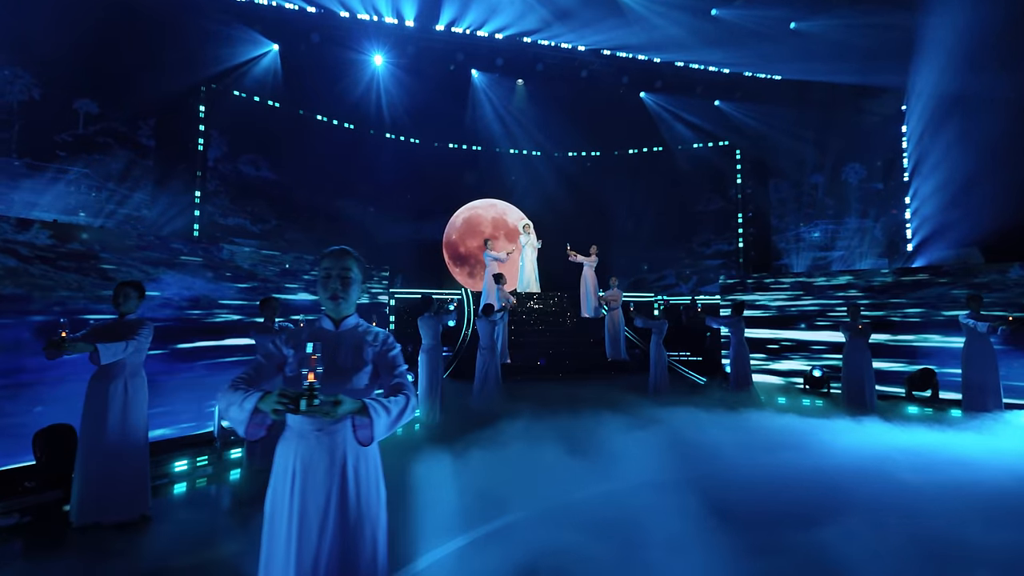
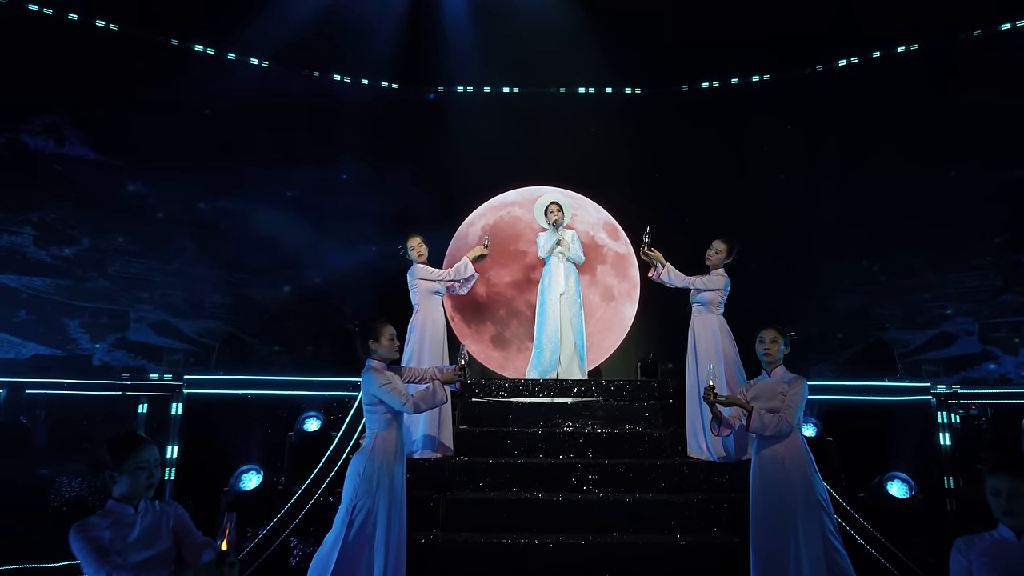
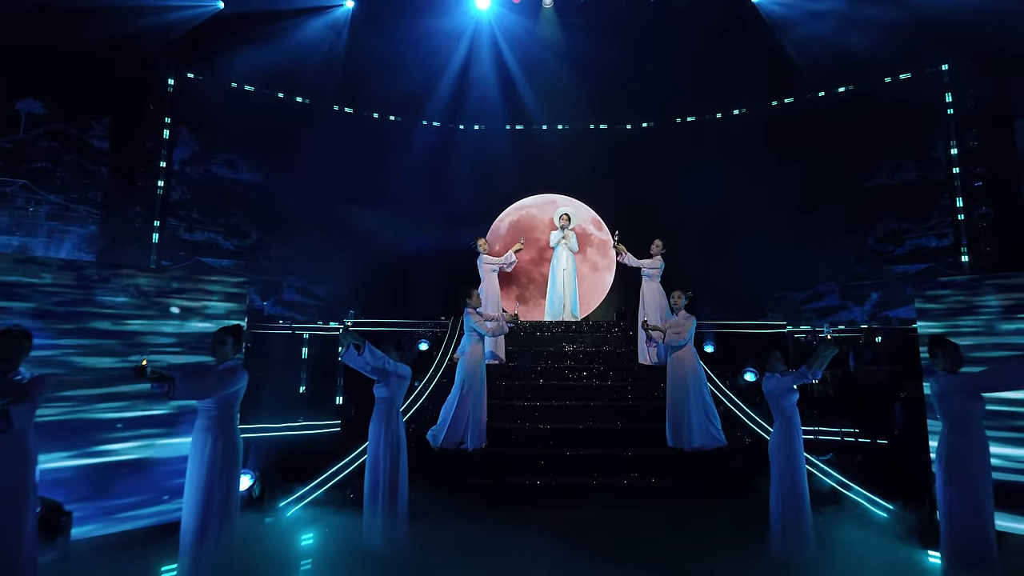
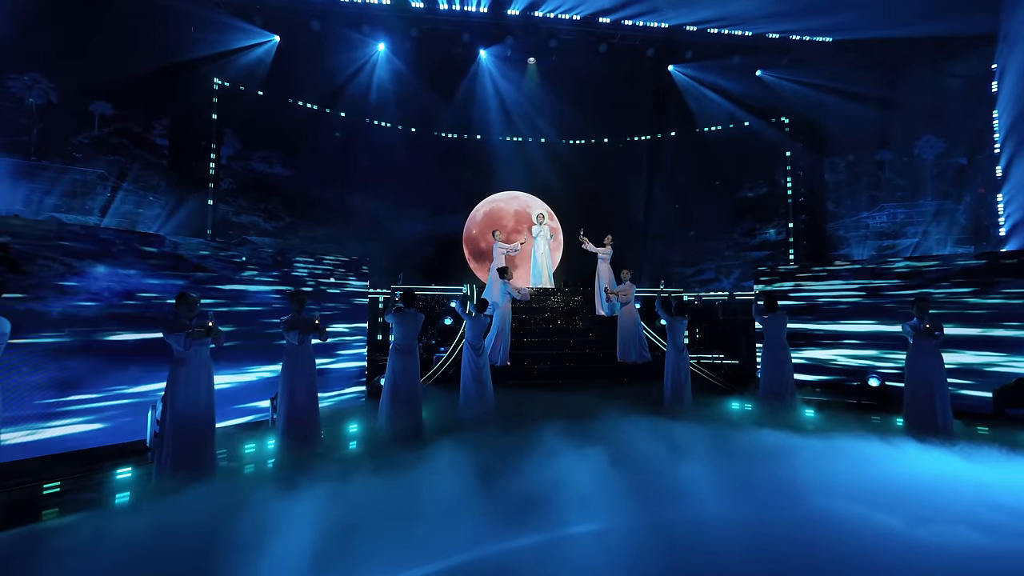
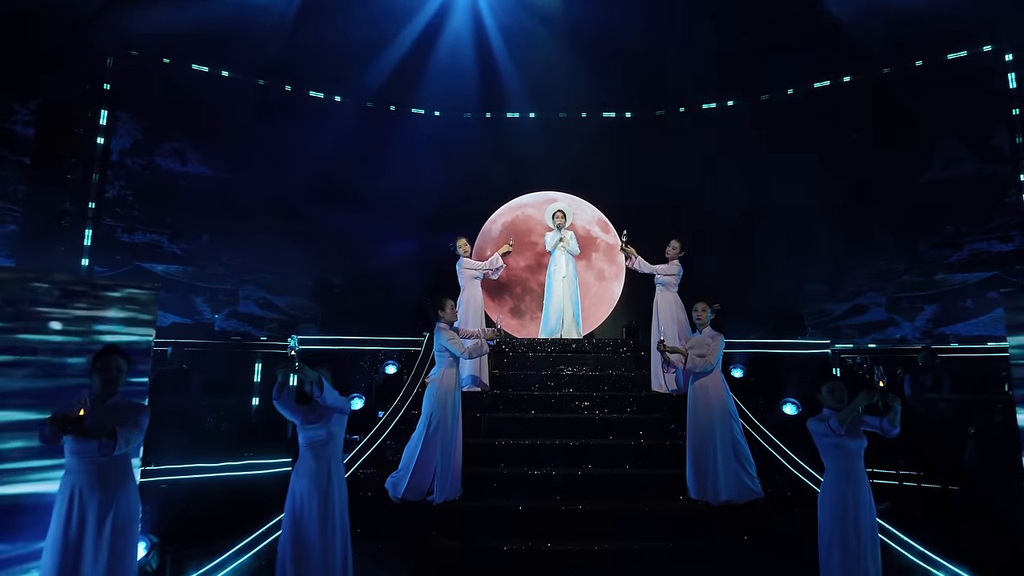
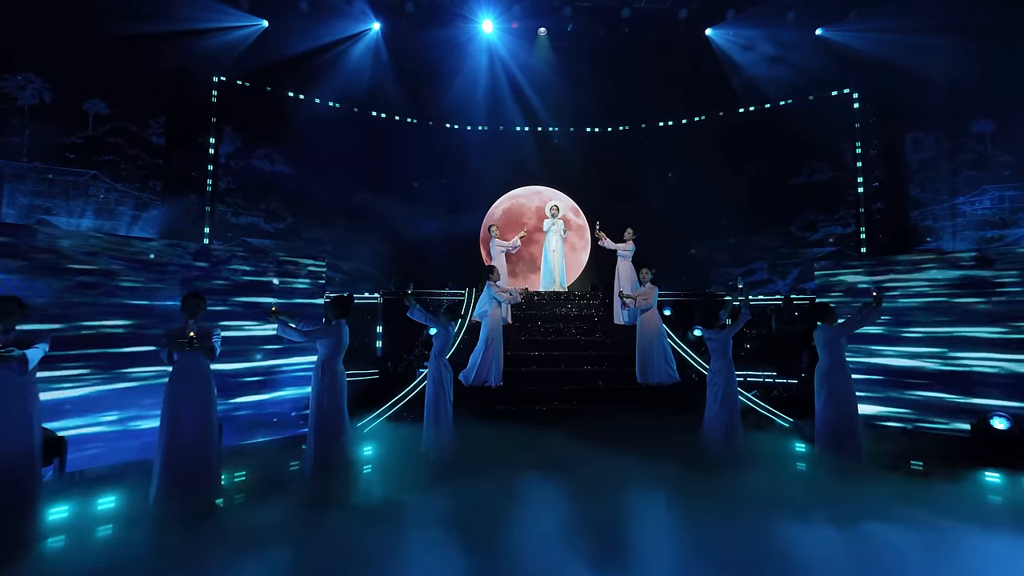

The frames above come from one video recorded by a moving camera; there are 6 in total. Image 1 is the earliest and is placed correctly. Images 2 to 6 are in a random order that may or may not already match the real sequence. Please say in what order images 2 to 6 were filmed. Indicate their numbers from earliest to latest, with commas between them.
4, 6, 3, 5, 2
